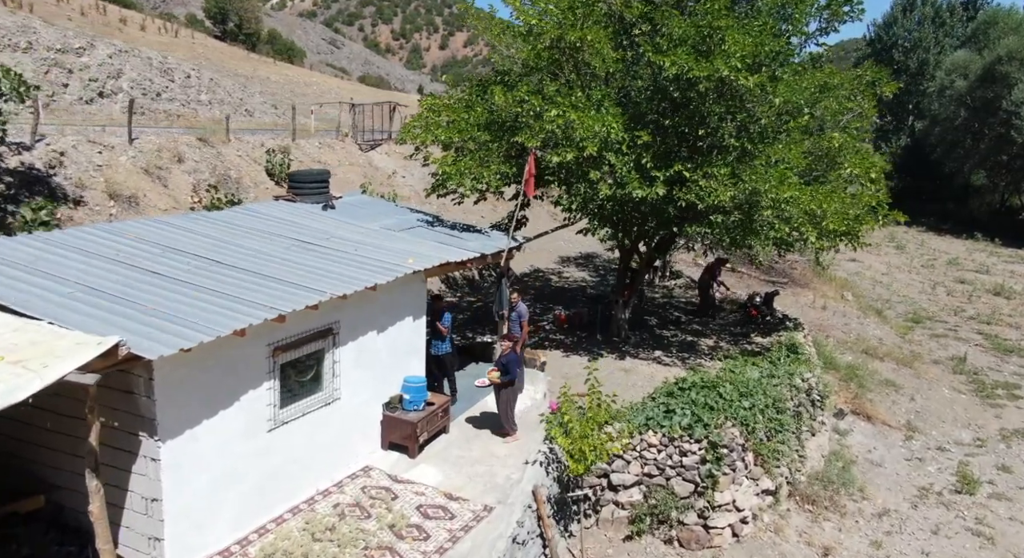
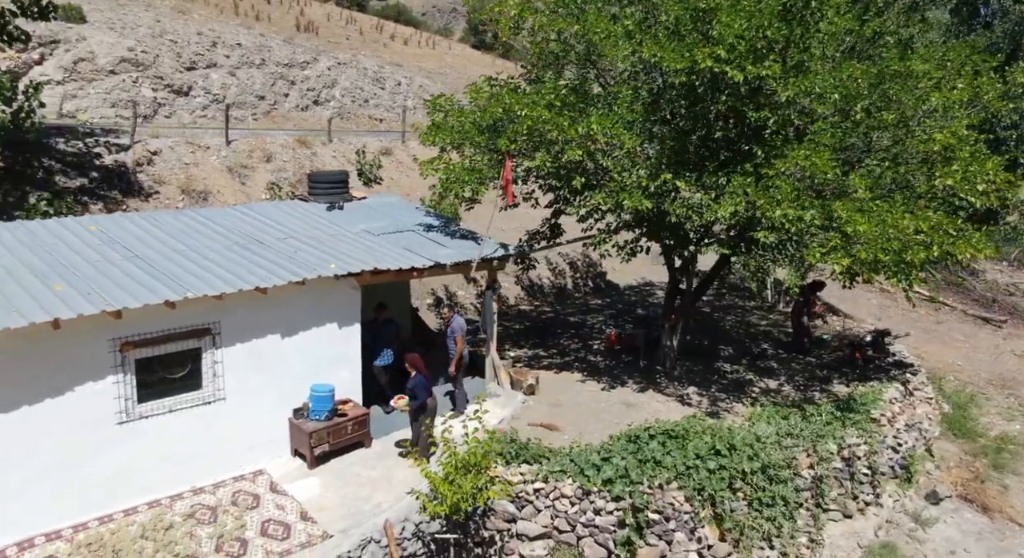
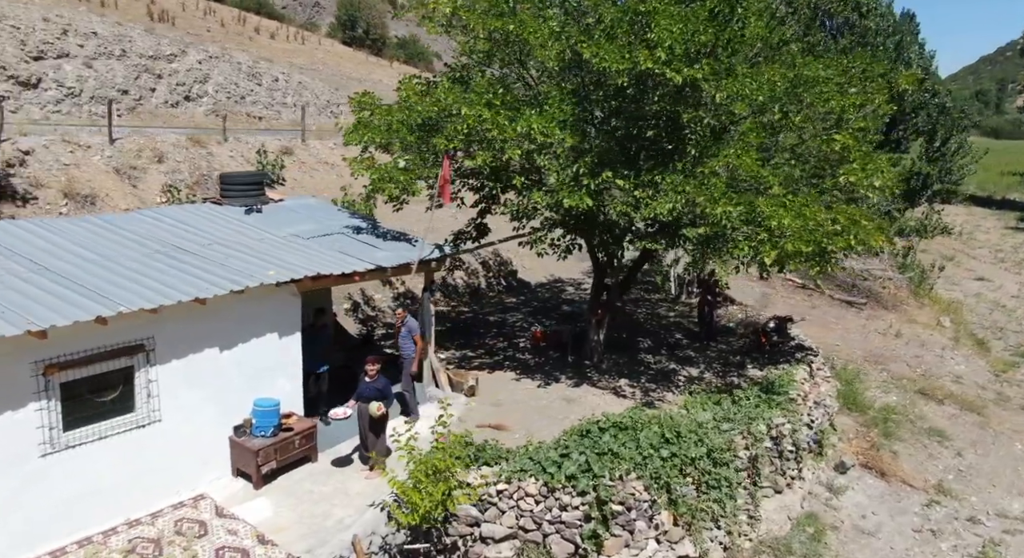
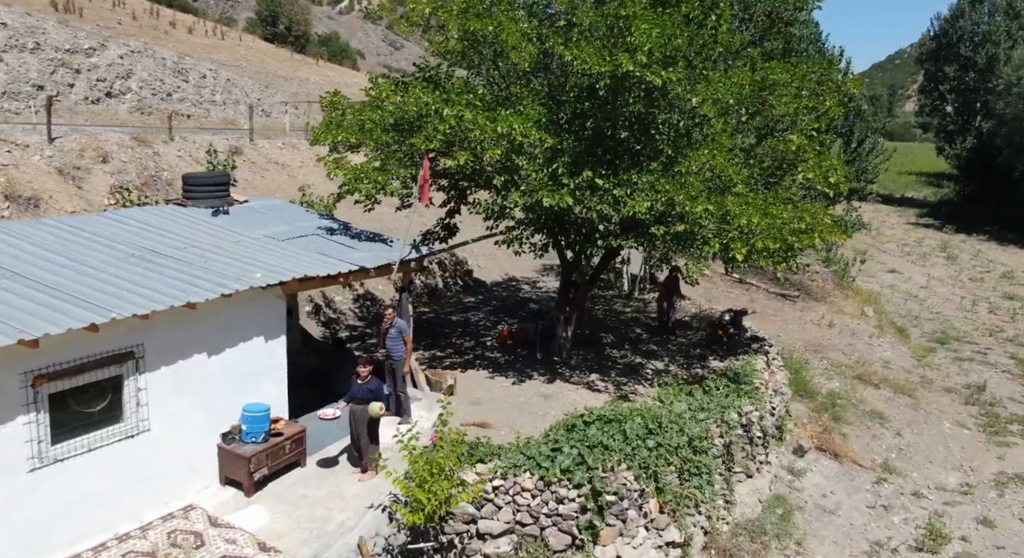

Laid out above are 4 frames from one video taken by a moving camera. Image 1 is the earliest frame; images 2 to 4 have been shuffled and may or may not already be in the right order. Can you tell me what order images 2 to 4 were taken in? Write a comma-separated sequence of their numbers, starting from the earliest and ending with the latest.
4, 3, 2
